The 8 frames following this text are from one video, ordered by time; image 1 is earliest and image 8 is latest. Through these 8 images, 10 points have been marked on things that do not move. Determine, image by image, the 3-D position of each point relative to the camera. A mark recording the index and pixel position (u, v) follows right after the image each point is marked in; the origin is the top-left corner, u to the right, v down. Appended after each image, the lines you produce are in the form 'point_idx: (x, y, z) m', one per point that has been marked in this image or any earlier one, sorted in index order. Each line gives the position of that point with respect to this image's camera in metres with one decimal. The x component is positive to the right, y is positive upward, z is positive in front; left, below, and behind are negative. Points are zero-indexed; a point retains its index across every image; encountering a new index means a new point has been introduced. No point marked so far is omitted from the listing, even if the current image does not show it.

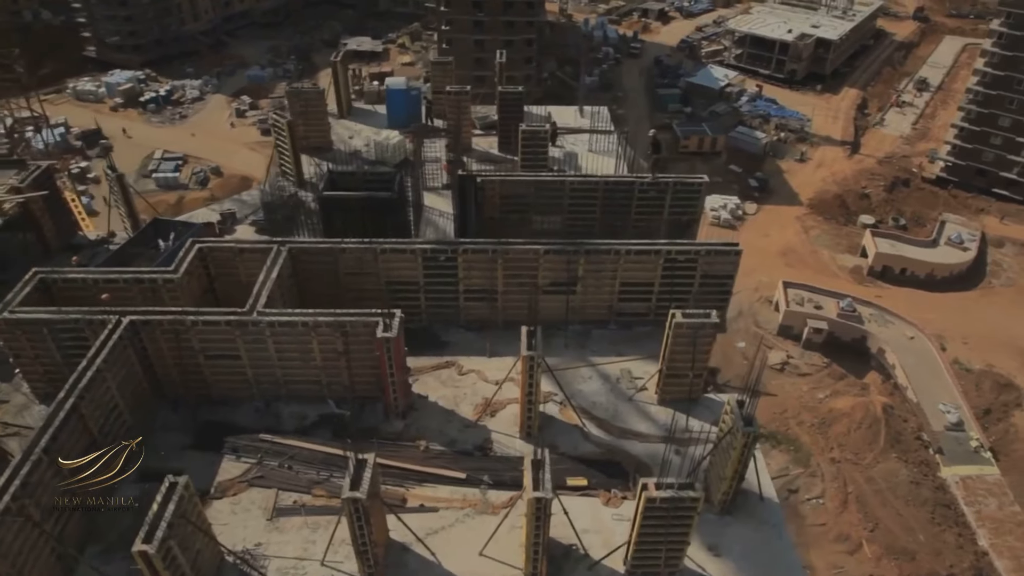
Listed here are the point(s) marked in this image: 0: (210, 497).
0: (-7.8, -5.3, +18.0) m
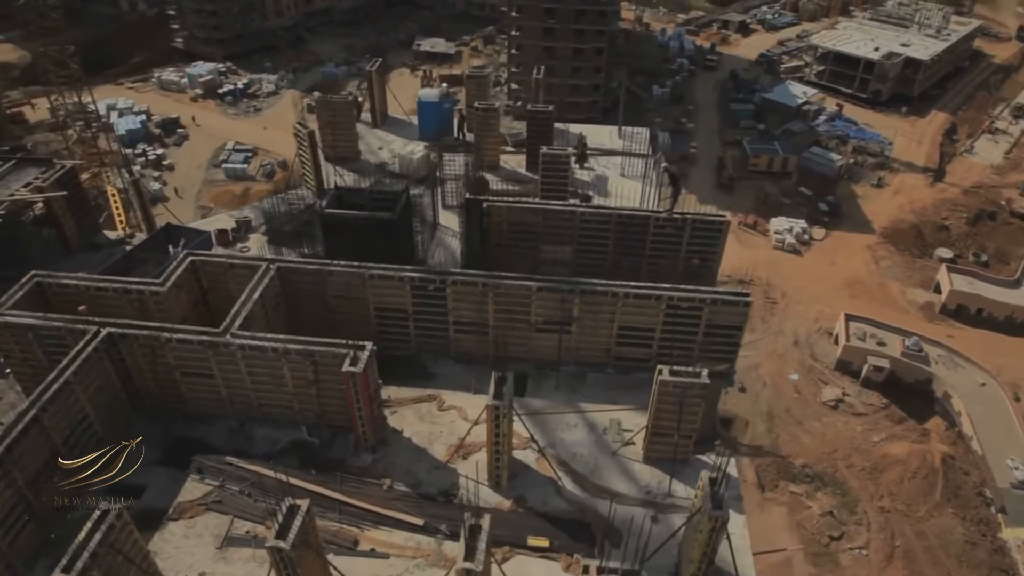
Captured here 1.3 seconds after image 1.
0: (-8.7, -5.8, +17.8) m
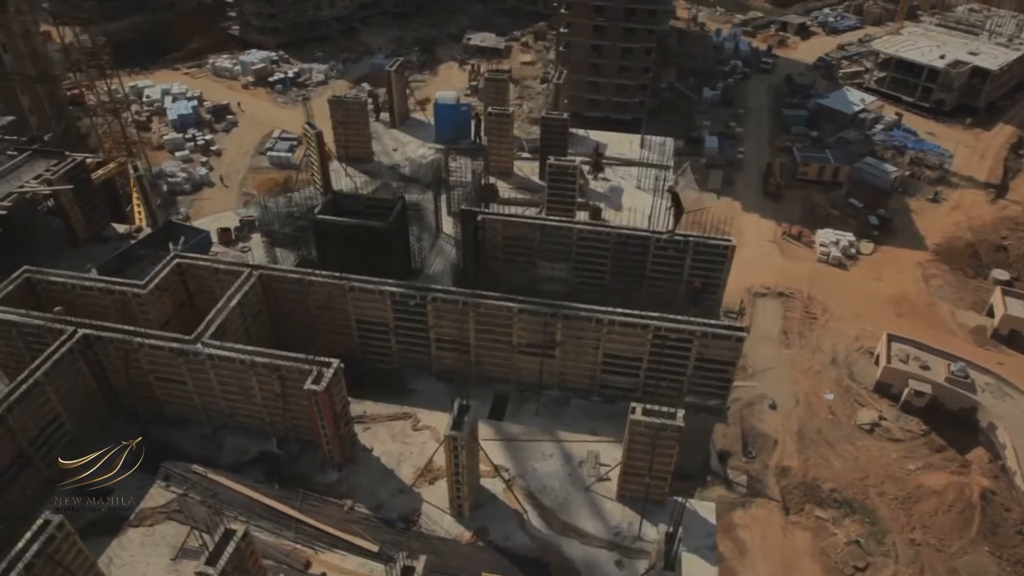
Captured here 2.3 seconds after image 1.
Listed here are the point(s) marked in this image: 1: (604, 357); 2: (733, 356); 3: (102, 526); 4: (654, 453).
0: (-9.7, -5.9, +17.7) m
1: (+2.6, -2.0, +19.8) m
2: (+6.0, -1.9, +18.9) m
3: (-10.3, -6.0, +17.7) m
4: (+3.3, -3.9, +16.5) m
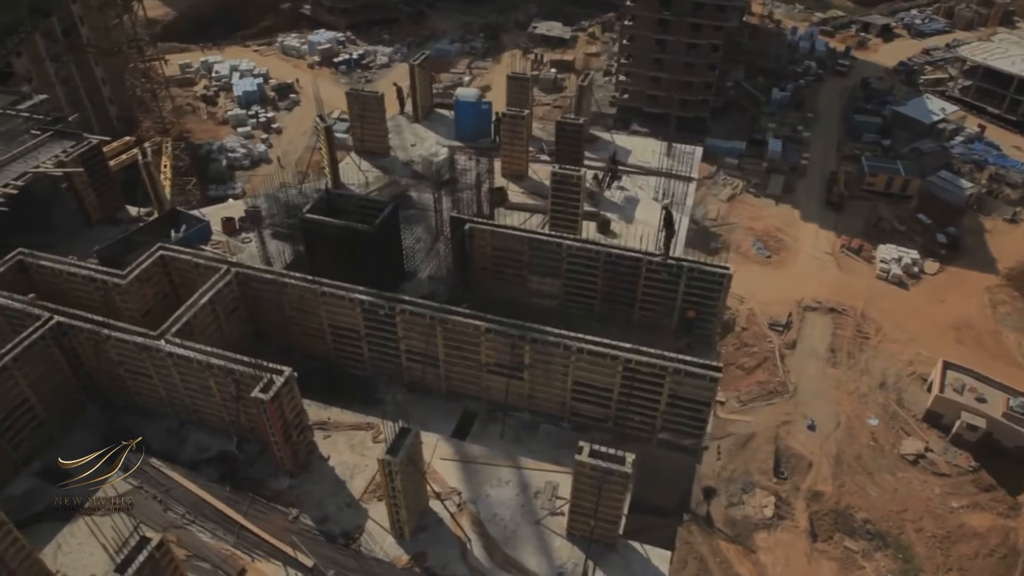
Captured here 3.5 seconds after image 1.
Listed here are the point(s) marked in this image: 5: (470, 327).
0: (-11.0, -5.7, +18.0) m
1: (+1.6, -2.6, +18.9) m
2: (+4.9, -2.8, +17.8) m
3: (-11.6, -5.7, +18.1) m
4: (+1.9, -4.6, +15.6) m
5: (-1.1, -1.0, +18.8) m
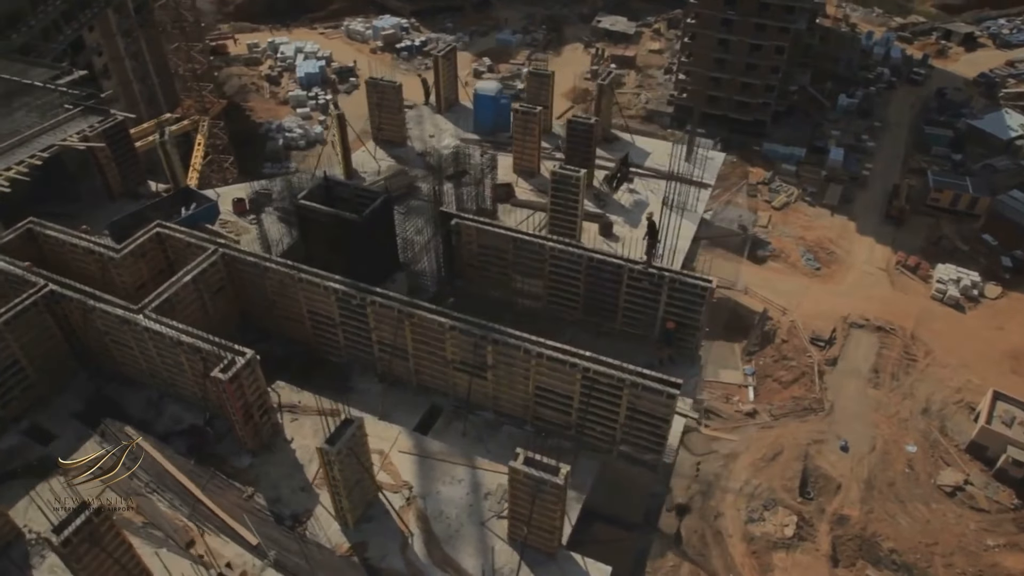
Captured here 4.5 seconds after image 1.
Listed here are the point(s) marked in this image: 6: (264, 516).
0: (-12.3, -4.9, +18.9) m
1: (+0.6, -2.7, +18.8) m
2: (+3.8, -3.1, +17.4) m
3: (-12.9, -4.9, +19.1) m
4: (+0.5, -4.8, +15.5) m
5: (-2.1, -0.9, +18.9) m
6: (-6.2, -5.7, +17.7) m
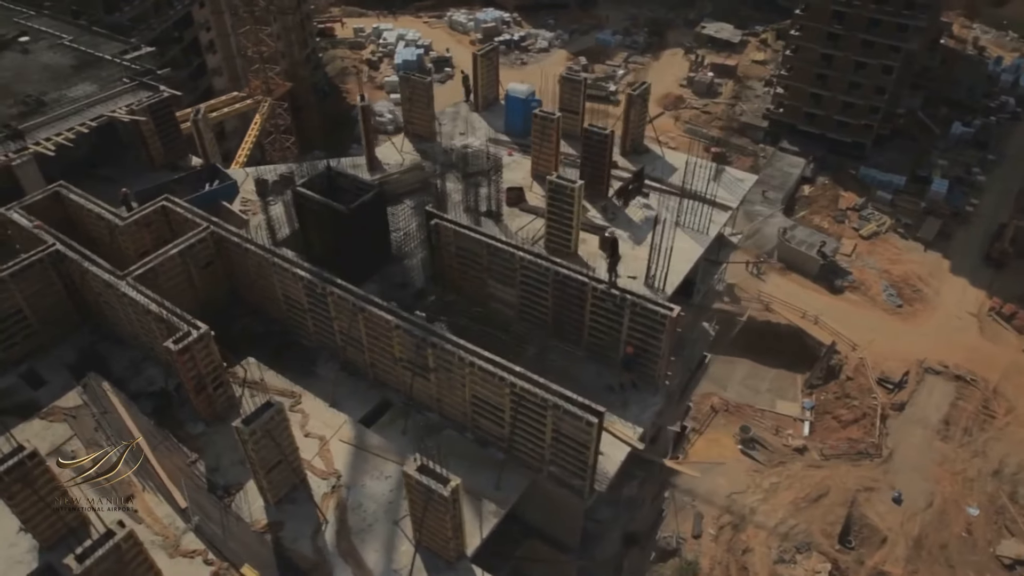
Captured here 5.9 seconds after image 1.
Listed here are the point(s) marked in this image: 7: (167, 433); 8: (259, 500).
0: (-14.0, -3.7, +20.7) m
1: (-1.1, -2.9, +18.9) m
2: (+1.8, -3.7, +17.1) m
3: (-14.6, -3.6, +20.9) m
4: (-1.9, -4.9, +15.6) m
5: (-3.5, -0.9, +19.3) m
6: (-8.3, -5.1, +18.7) m
7: (-9.8, -4.1, +20.1) m
8: (-6.5, -5.5, +18.2) m
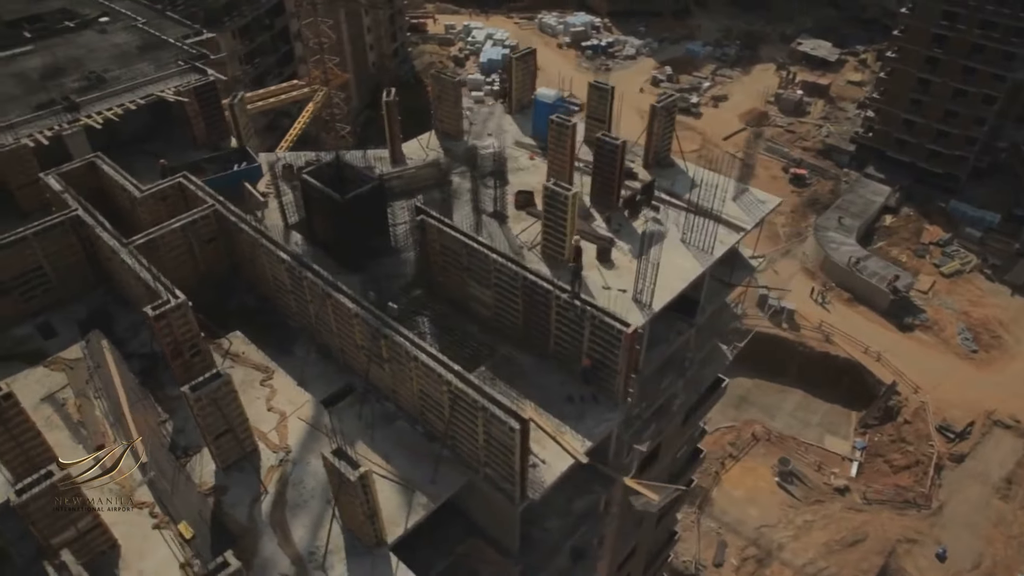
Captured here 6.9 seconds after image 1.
0: (-15.2, -2.4, +22.7) m
1: (-2.6, -2.8, +19.4) m
2: (0.0, -3.8, +17.3) m
3: (-15.8, -2.3, +23.0) m
4: (-3.9, -4.7, +16.3) m
5: (-4.7, -0.6, +20.1) m
6: (-9.9, -4.3, +20.1) m
7: (-11.2, -3.2, +21.6) m
8: (-8.2, -4.8, +19.4) m
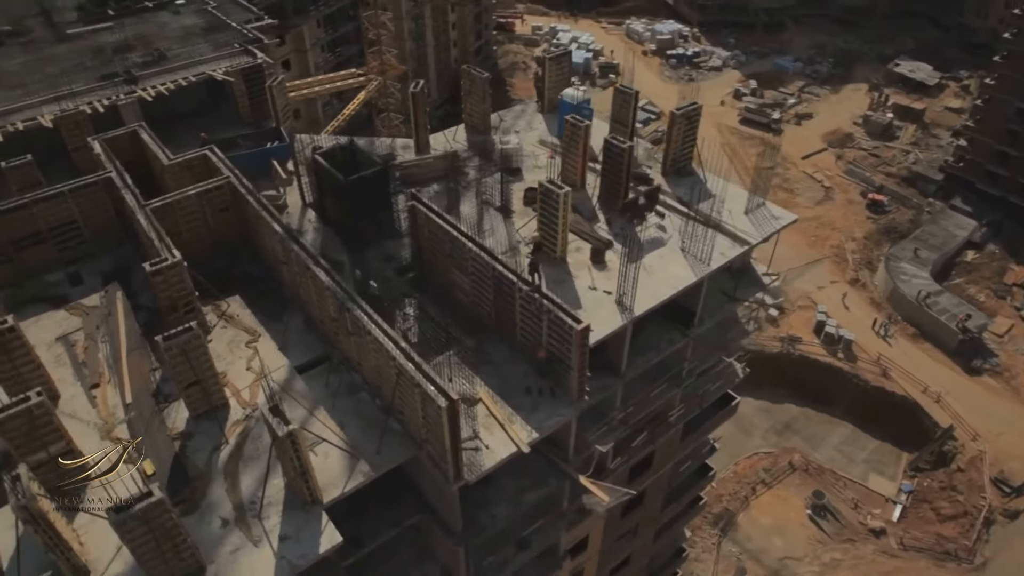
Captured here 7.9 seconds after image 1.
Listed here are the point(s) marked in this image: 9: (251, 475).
0: (-16.0, -0.6, +25.1) m
1: (-3.9, -2.2, +20.4) m
2: (-1.7, -3.4, +18.0) m
3: (-16.5, -0.5, +25.4) m
4: (-5.8, -4.0, +17.5) m
5: (-5.8, +0.2, +21.3) m
6: (-11.3, -3.1, +21.9) m
7: (-12.3, -1.8, +23.5) m
8: (-9.7, -3.7, +21.0) m
9: (-7.1, -5.1, +19.4) m
